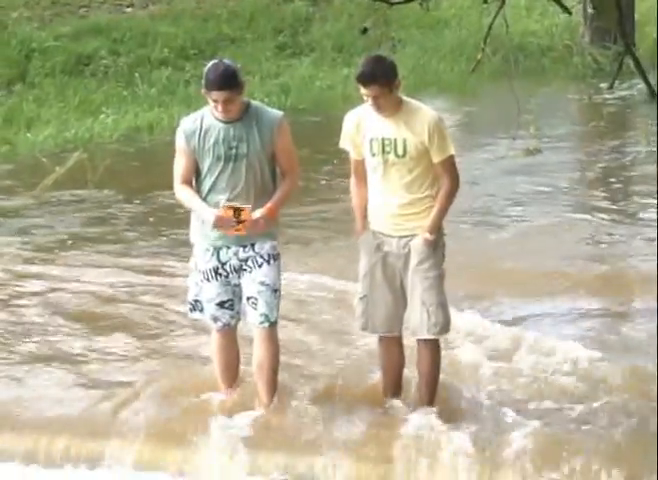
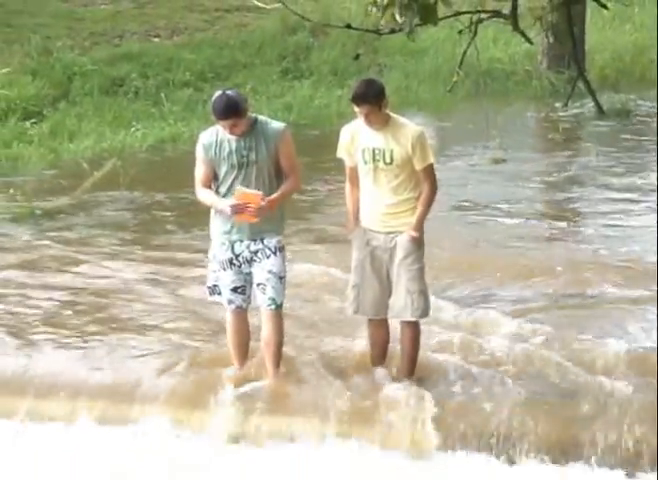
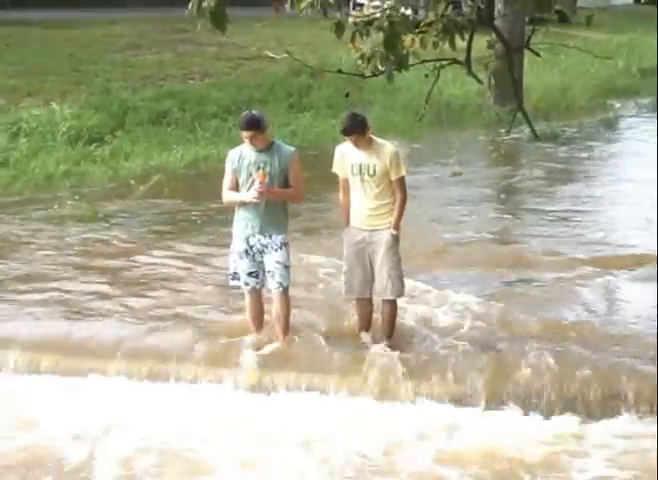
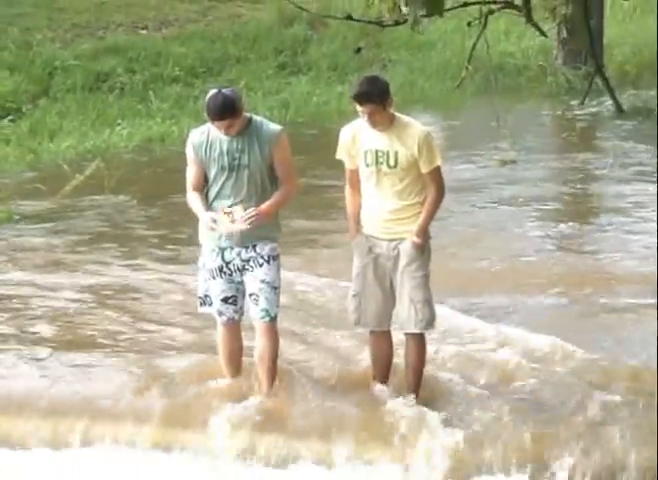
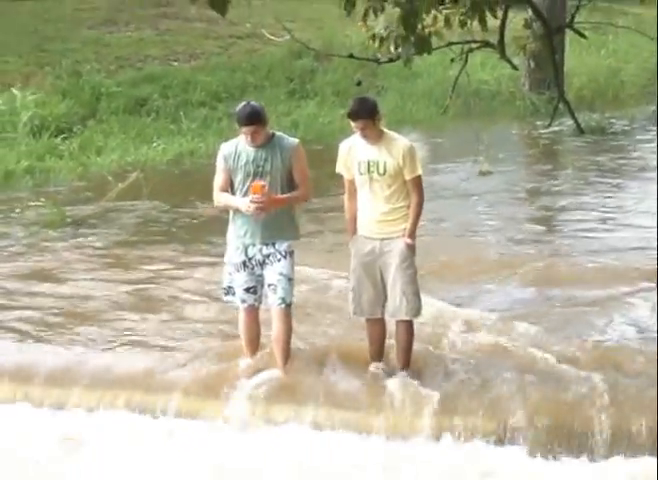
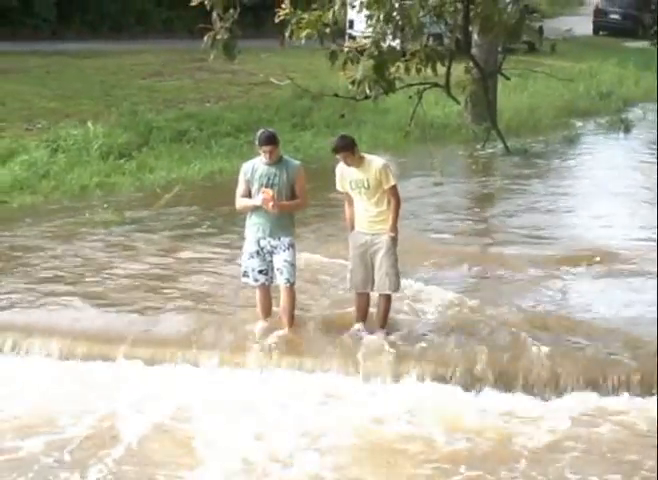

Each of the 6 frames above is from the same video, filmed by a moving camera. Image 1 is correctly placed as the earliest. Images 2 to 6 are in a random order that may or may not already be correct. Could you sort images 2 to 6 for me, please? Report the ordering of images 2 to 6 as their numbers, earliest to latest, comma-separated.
4, 2, 5, 3, 6
